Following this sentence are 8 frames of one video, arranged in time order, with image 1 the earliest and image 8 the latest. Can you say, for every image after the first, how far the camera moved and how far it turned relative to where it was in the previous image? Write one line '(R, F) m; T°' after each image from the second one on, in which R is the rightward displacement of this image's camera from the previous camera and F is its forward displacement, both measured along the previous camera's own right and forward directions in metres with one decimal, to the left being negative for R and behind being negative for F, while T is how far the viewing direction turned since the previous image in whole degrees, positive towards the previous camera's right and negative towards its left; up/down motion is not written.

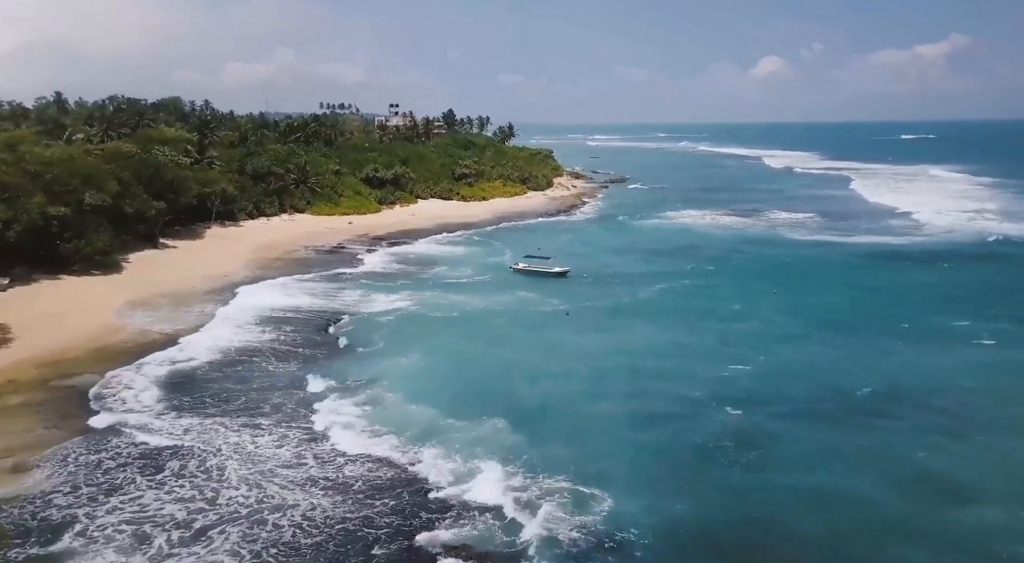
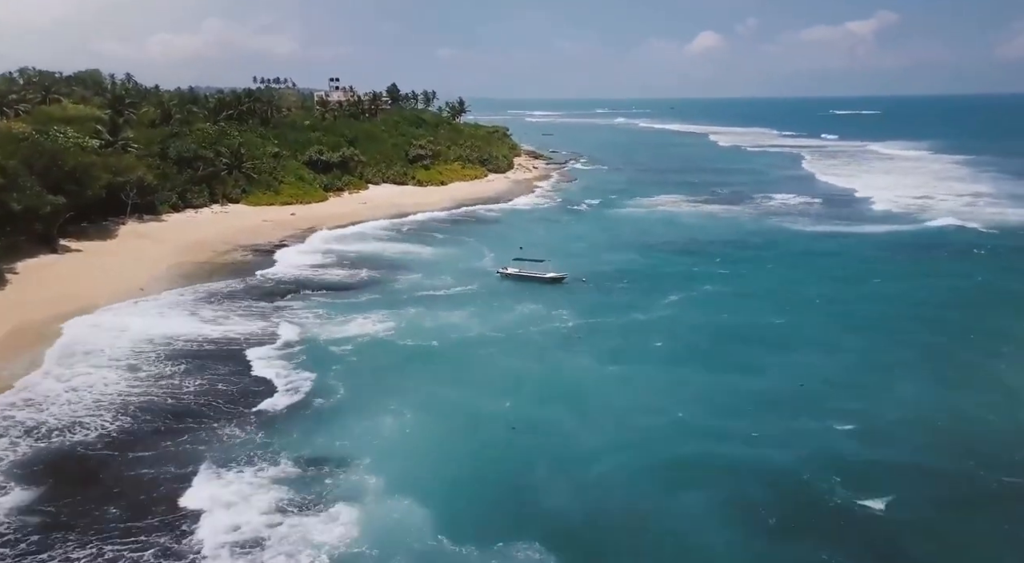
(-2.1, +8.3) m; +4°
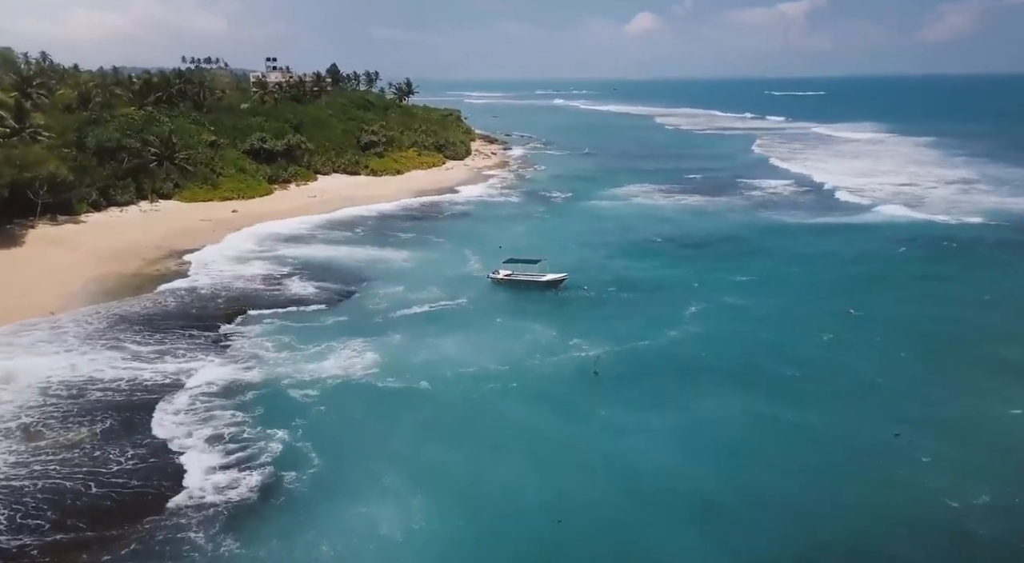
(-2.1, +6.1) m; +4°
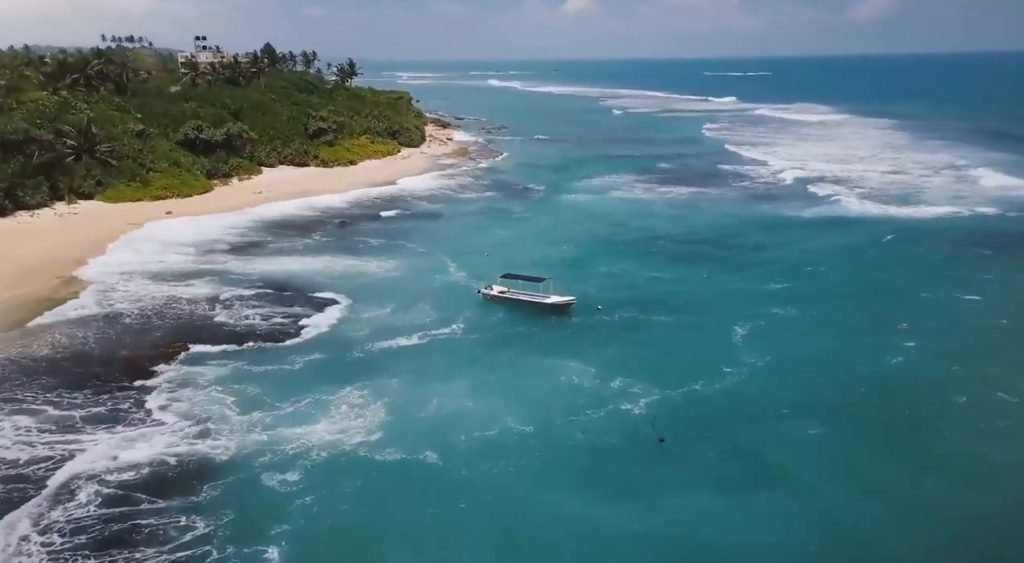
(-2.4, +6.0) m; +4°
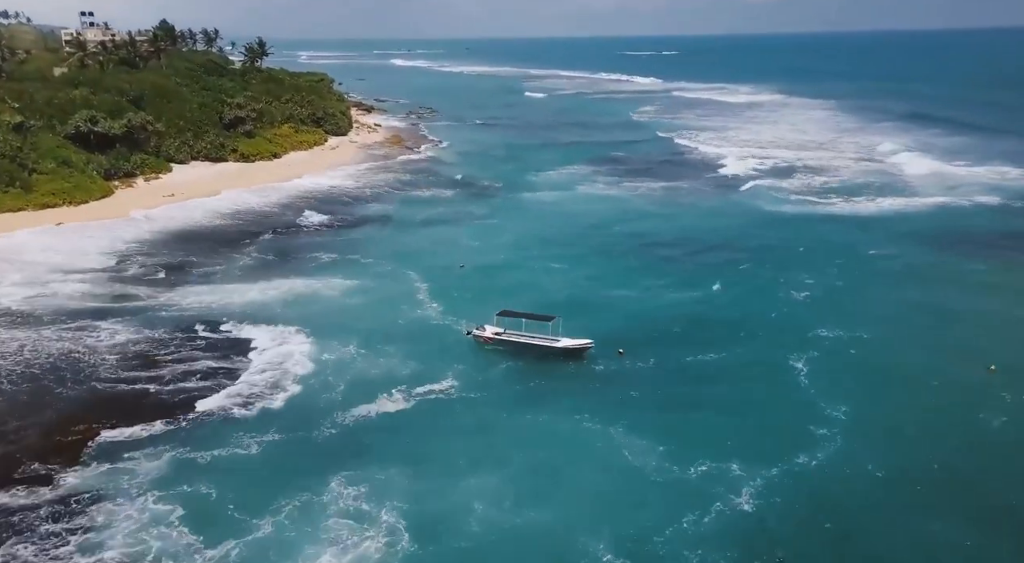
(-2.8, +6.6) m; +6°
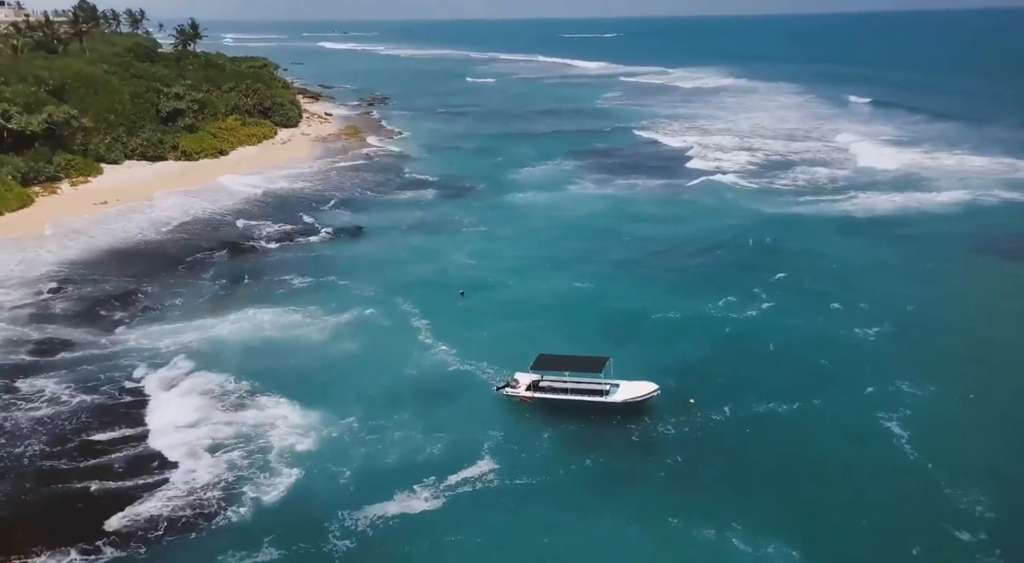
(-2.6, +5.3) m; +4°
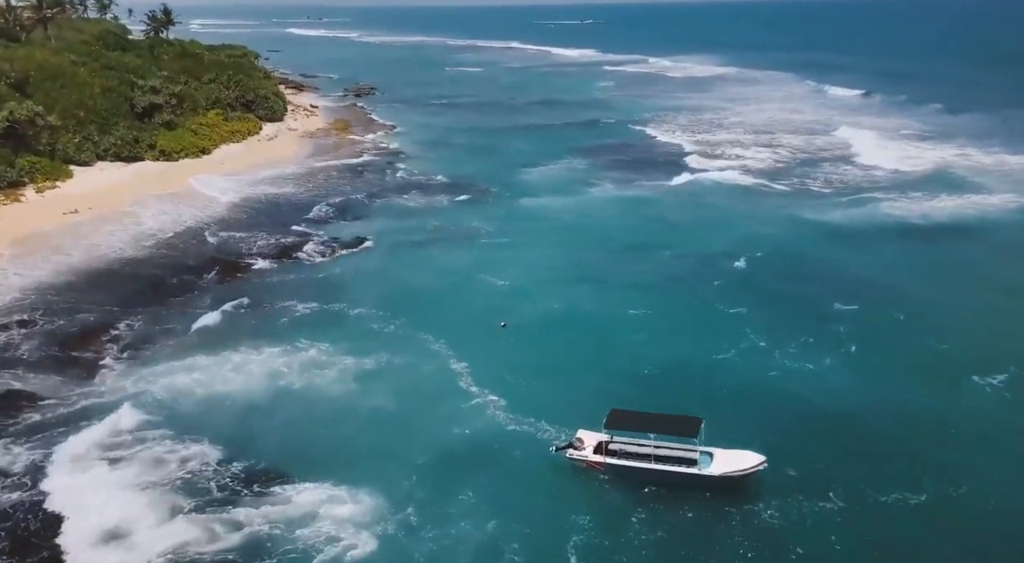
(-2.1, +4.0) m; +2°
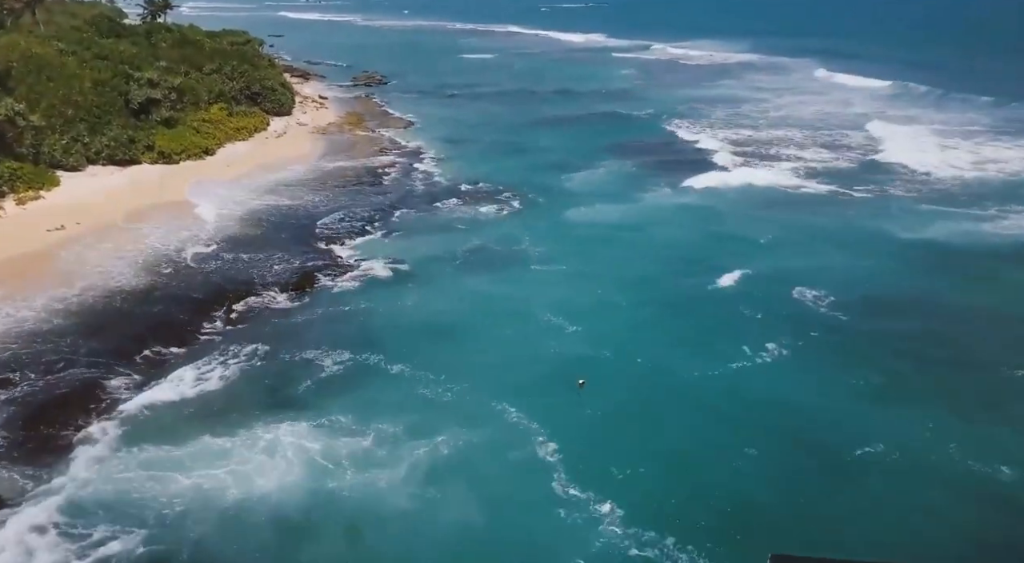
(-2.2, +4.9) m; 0°
